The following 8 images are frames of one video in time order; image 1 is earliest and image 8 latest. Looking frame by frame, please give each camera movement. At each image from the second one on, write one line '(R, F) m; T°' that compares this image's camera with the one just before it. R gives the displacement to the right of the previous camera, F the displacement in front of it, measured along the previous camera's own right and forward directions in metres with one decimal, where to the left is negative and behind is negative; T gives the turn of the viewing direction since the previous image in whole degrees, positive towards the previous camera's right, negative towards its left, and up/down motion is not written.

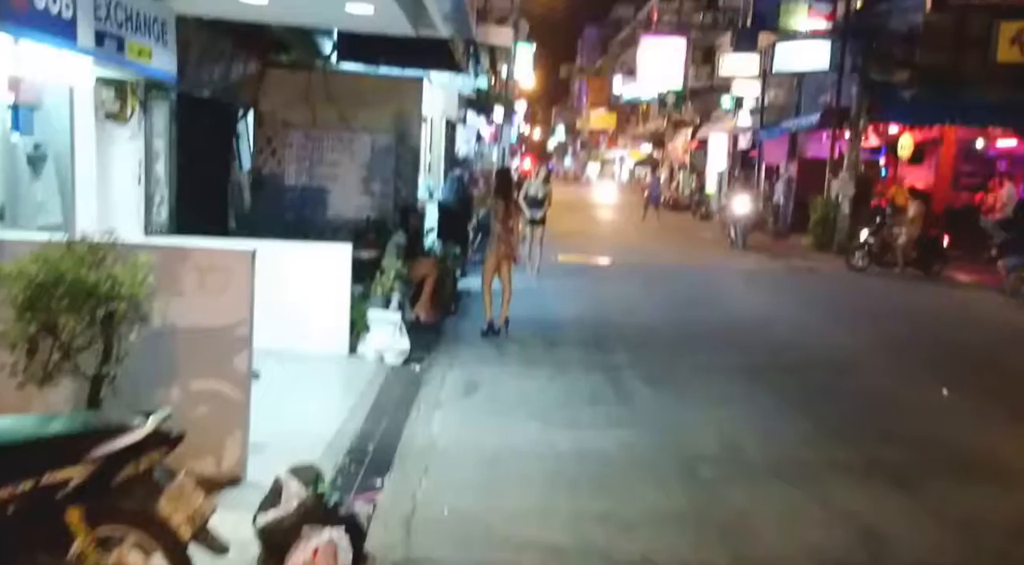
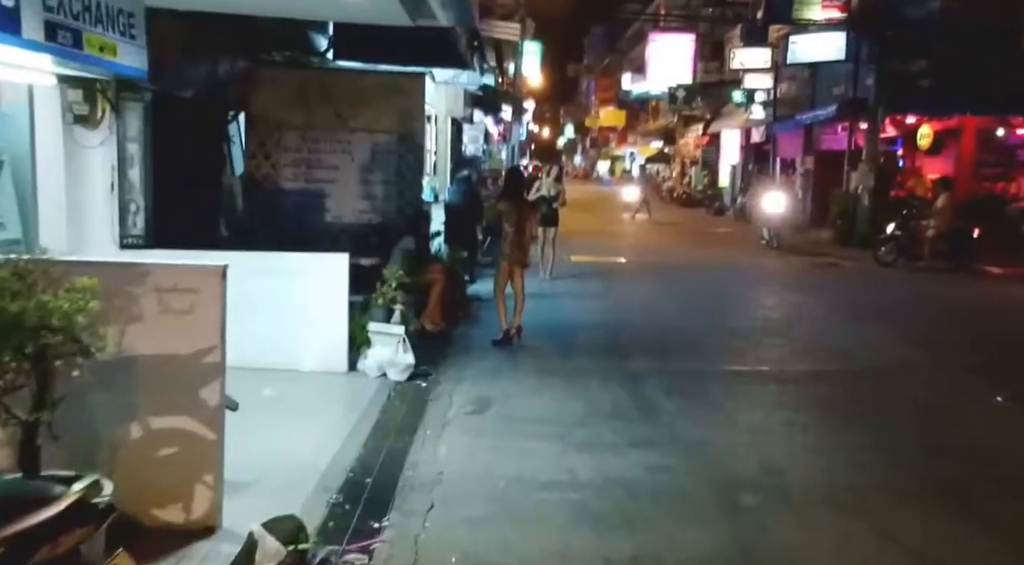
(0.0, +0.8) m; -1°
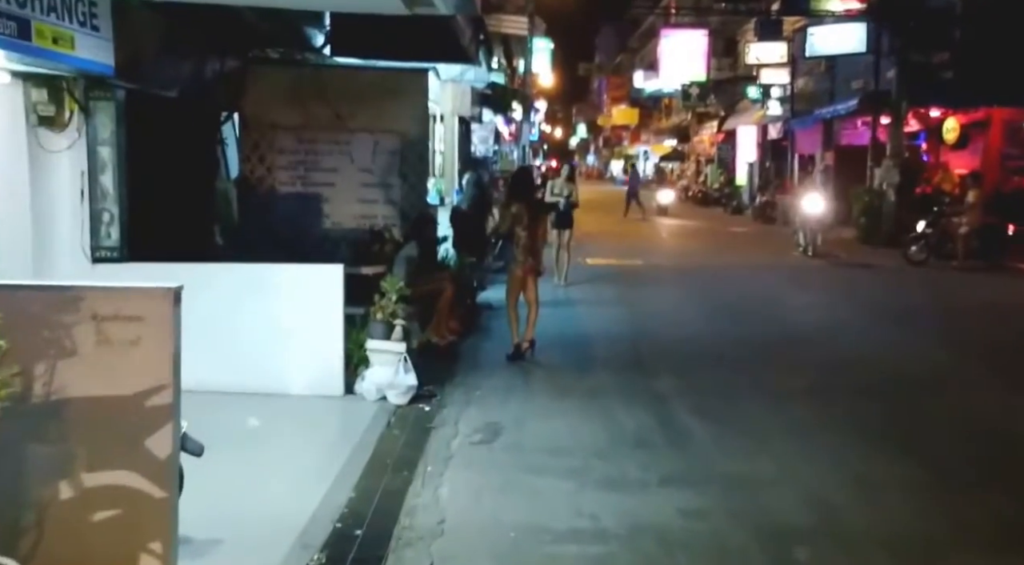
(0.0, +0.9) m; -1°
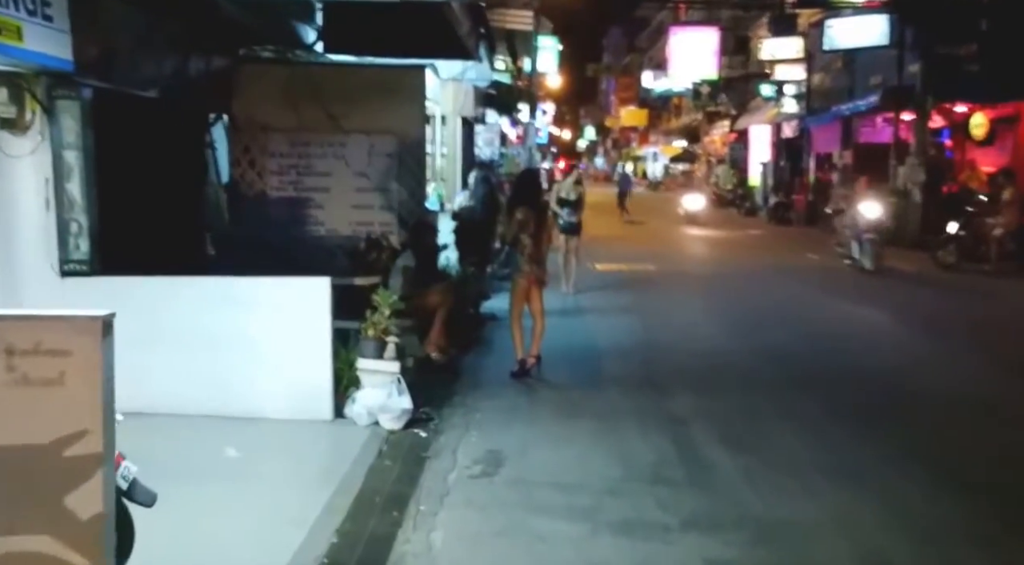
(0.0, +0.8) m; 0°
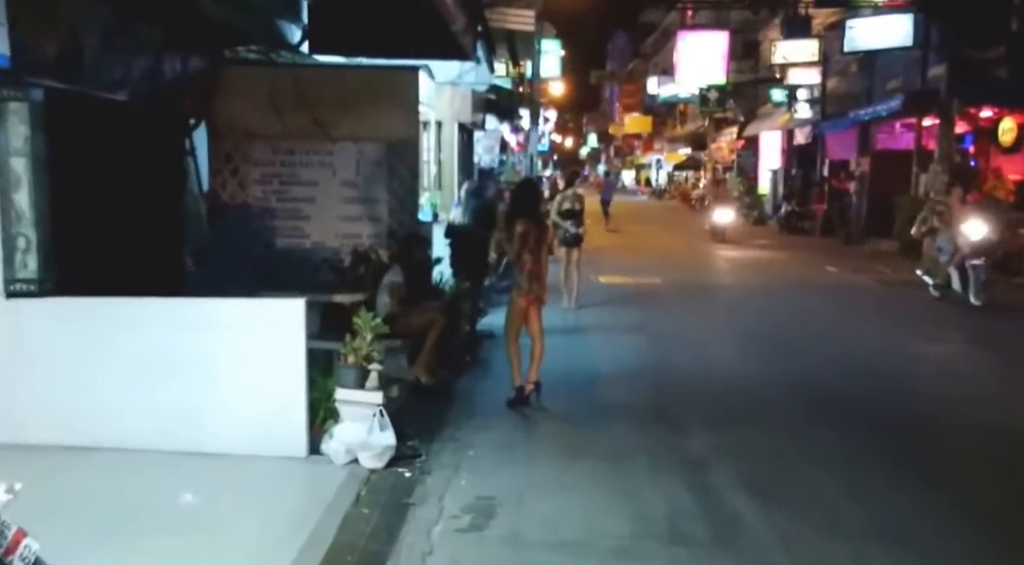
(+0.1, +0.9) m; 0°
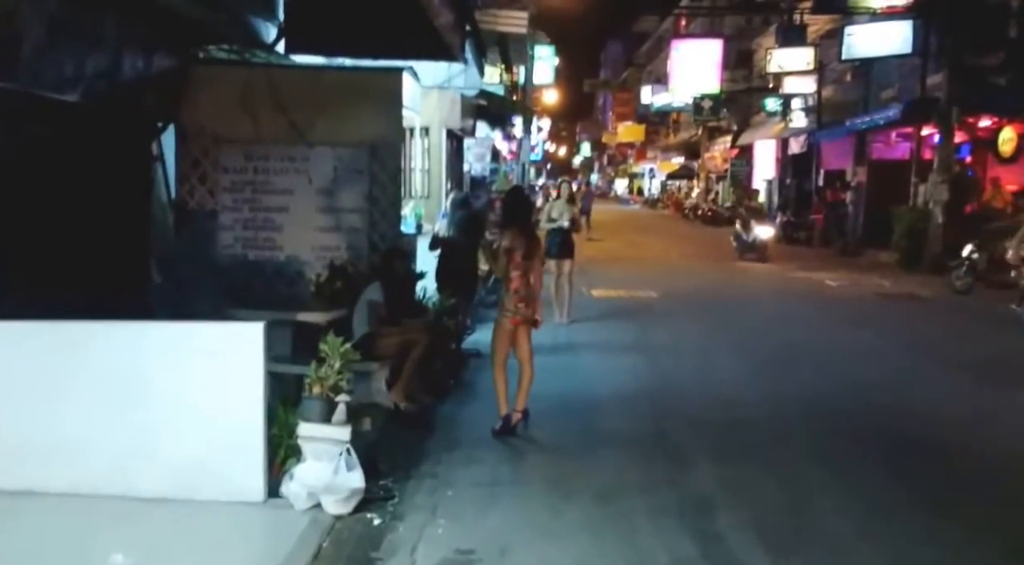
(0.0, +0.8) m; 0°
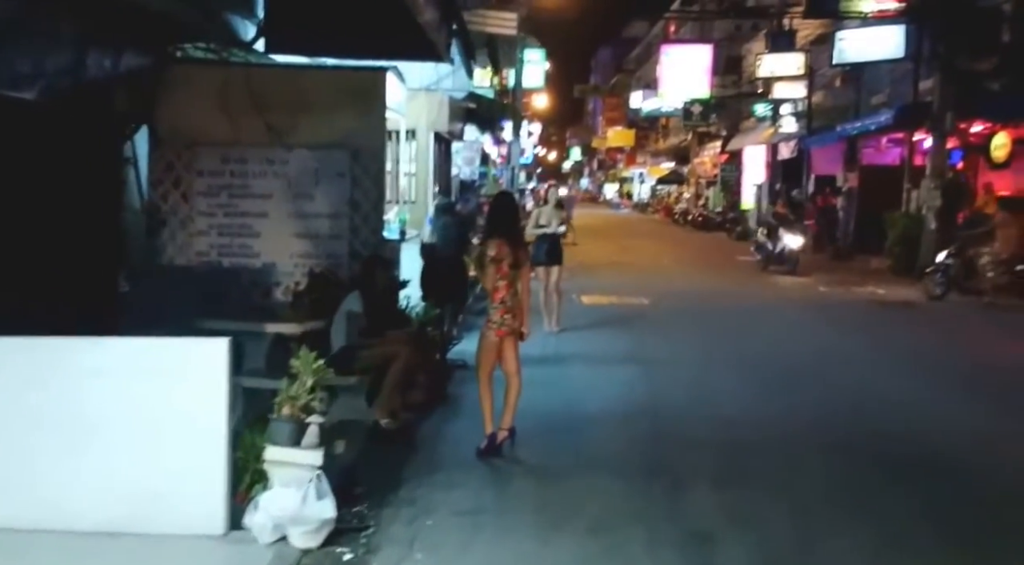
(0.0, +0.5) m; +1°
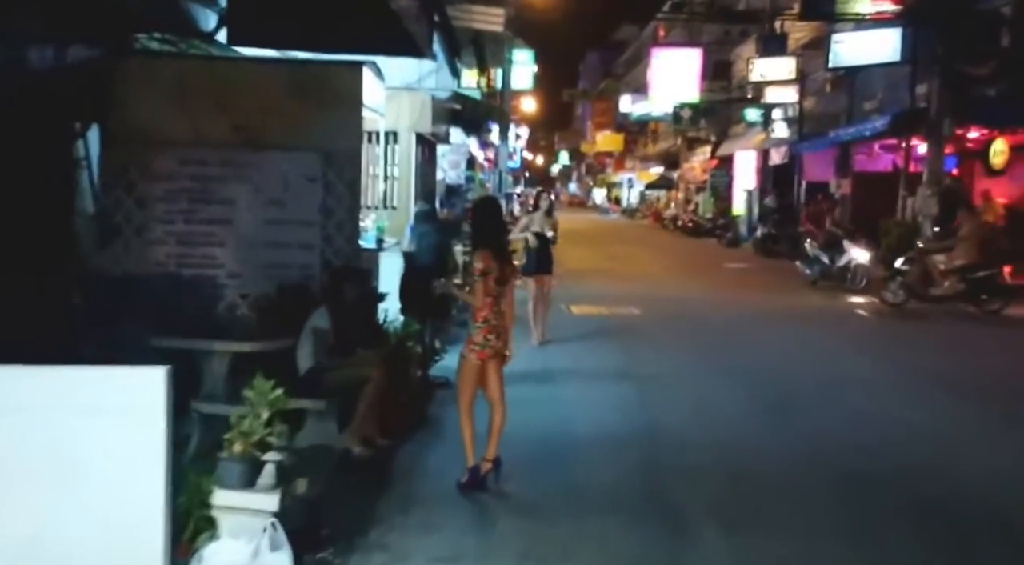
(0.0, +0.8) m; +1°
